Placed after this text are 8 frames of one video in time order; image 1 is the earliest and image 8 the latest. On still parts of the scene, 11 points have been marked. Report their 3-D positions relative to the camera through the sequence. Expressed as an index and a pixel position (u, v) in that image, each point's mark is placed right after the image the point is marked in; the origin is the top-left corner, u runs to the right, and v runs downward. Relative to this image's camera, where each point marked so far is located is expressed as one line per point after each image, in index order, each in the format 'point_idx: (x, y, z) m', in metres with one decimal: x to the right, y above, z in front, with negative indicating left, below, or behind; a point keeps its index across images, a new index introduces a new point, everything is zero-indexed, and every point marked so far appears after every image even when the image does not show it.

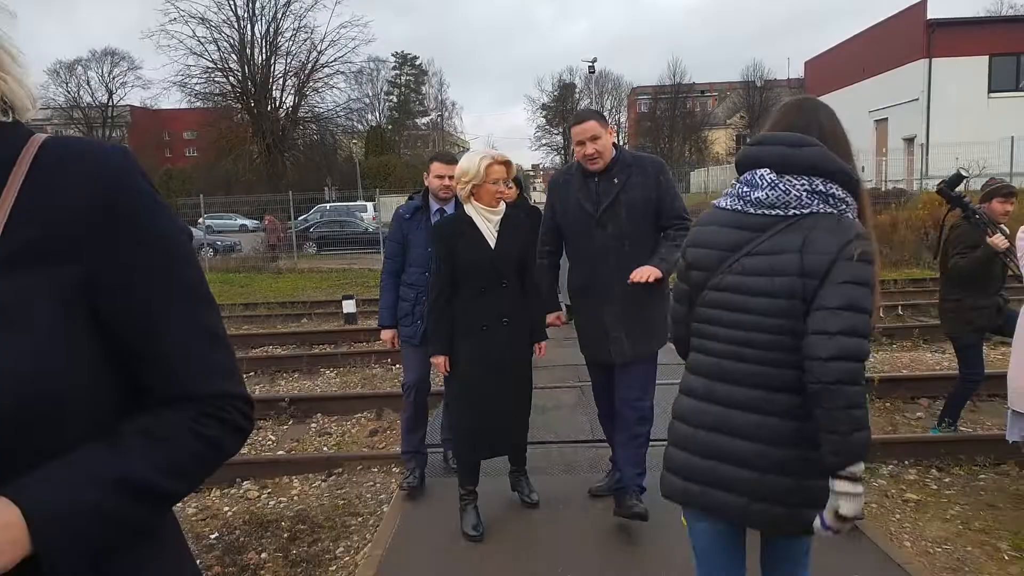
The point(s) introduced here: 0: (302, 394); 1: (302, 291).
0: (-1.7, -0.9, +6.7) m
1: (-4.0, -0.1, +16.0) m
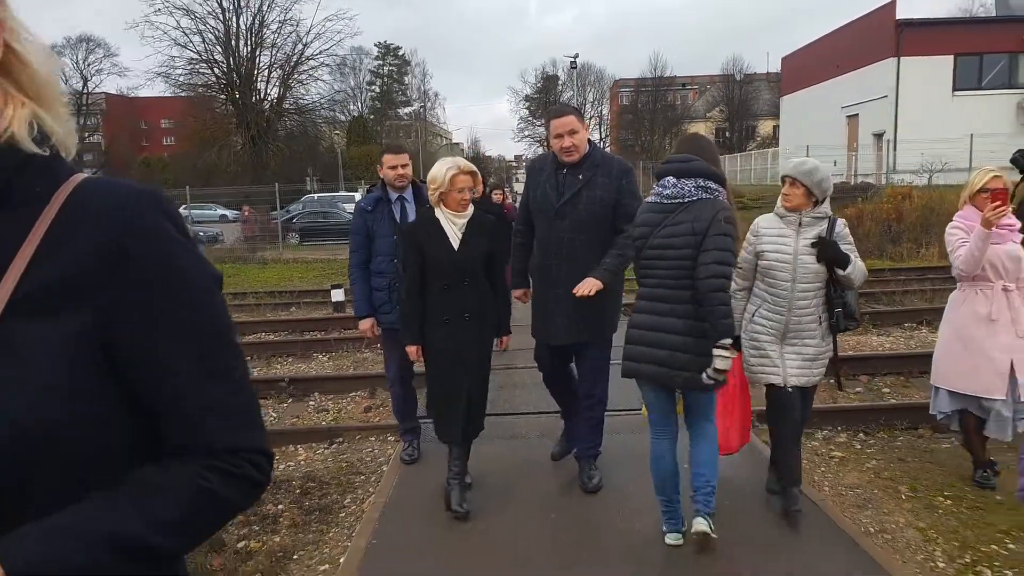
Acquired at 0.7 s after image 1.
0: (-1.8, -0.8, +7.3) m
1: (-4.4, +0.1, +16.5) m
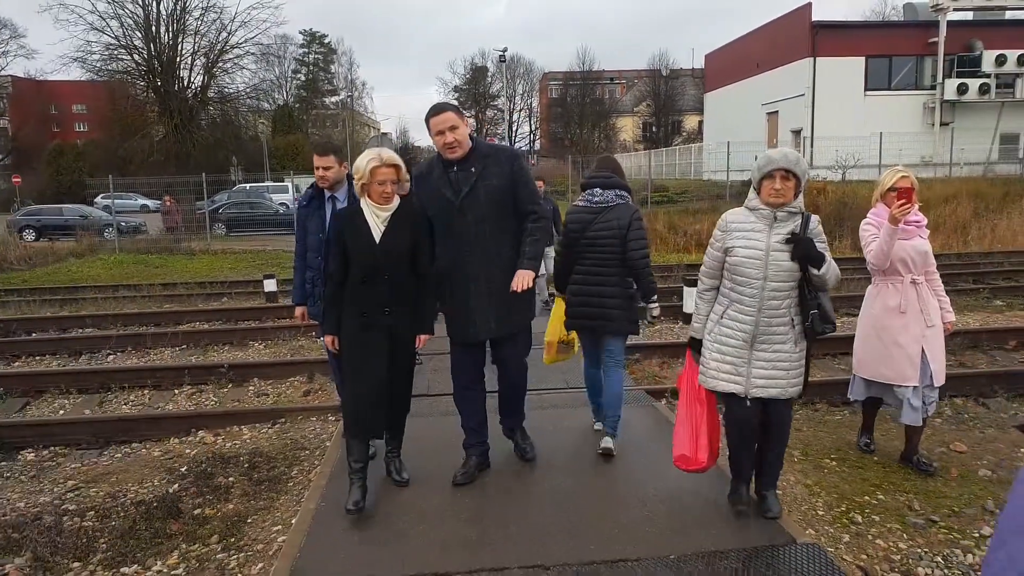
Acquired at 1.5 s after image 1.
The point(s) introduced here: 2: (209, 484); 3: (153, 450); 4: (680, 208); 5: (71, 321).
0: (-2.4, -0.7, +7.5) m
1: (-5.8, +0.3, +16.4) m
2: (-1.6, -1.1, +4.5) m
3: (-2.2, -1.0, +5.3) m
4: (+3.9, +1.8, +19.1) m
5: (-5.3, -0.4, +10.1) m
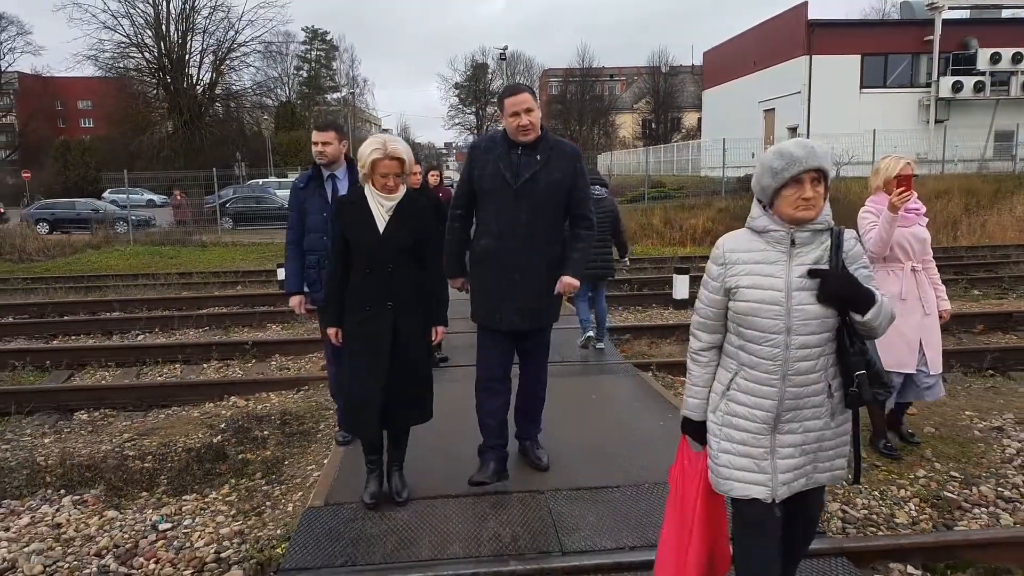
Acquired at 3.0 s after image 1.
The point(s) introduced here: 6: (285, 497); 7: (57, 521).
0: (-2.4, -0.5, +8.1) m
1: (-5.7, +0.5, +17.1) m
2: (-1.6, -0.9, +5.2) m
3: (-2.2, -0.9, +5.9) m
4: (+3.9, +2.0, +19.7) m
5: (-5.3, -0.2, +10.8) m
6: (-1.1, -1.0, +4.1) m
7: (-2.1, -1.1, +3.9) m
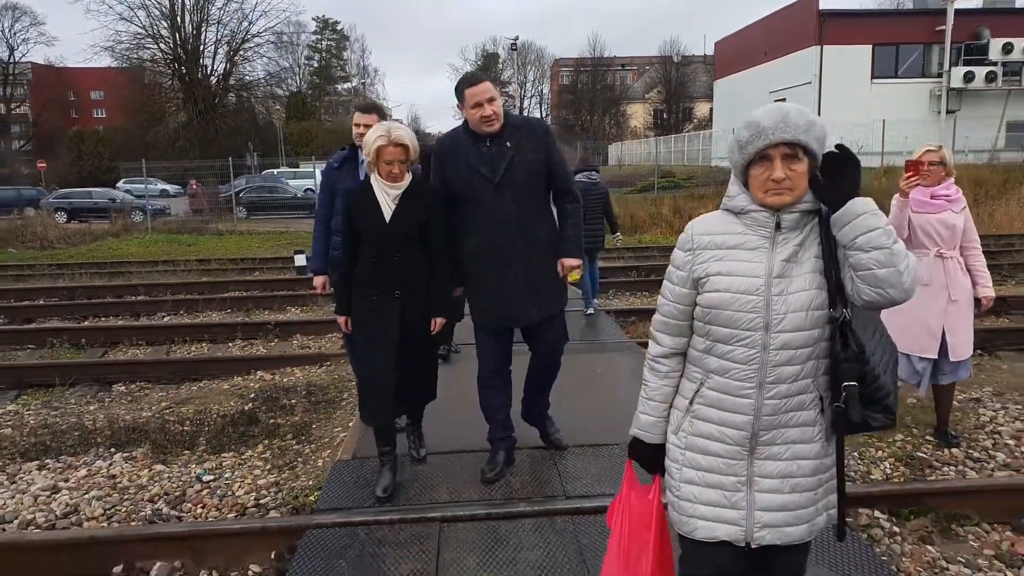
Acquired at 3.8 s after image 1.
0: (-2.3, -0.3, +8.5) m
1: (-5.5, +0.8, +17.5) m
2: (-1.6, -0.8, +5.6) m
3: (-2.1, -0.7, +6.3) m
4: (+4.2, +2.3, +20.0) m
5: (-5.2, 0.0, +11.2) m
6: (-1.1, -0.9, +4.5) m
7: (-2.1, -1.0, +4.3) m
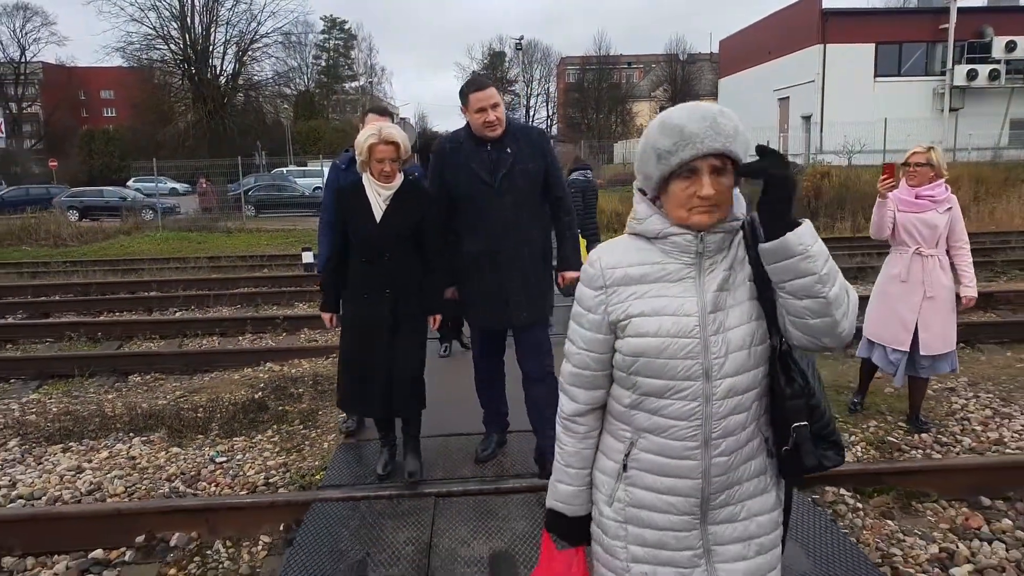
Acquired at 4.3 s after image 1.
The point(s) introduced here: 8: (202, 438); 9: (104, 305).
0: (-2.3, -0.3, +8.8) m
1: (-5.5, +0.9, +17.8) m
2: (-1.6, -0.7, +5.9) m
3: (-2.2, -0.7, +6.6) m
4: (+4.3, +2.4, +20.3) m
5: (-5.1, 0.0, +11.6) m
6: (-1.1, -0.9, +4.8) m
7: (-2.1, -0.9, +4.6) m
8: (-1.8, -0.9, +4.9) m
9: (-5.0, -0.2, +10.1) m
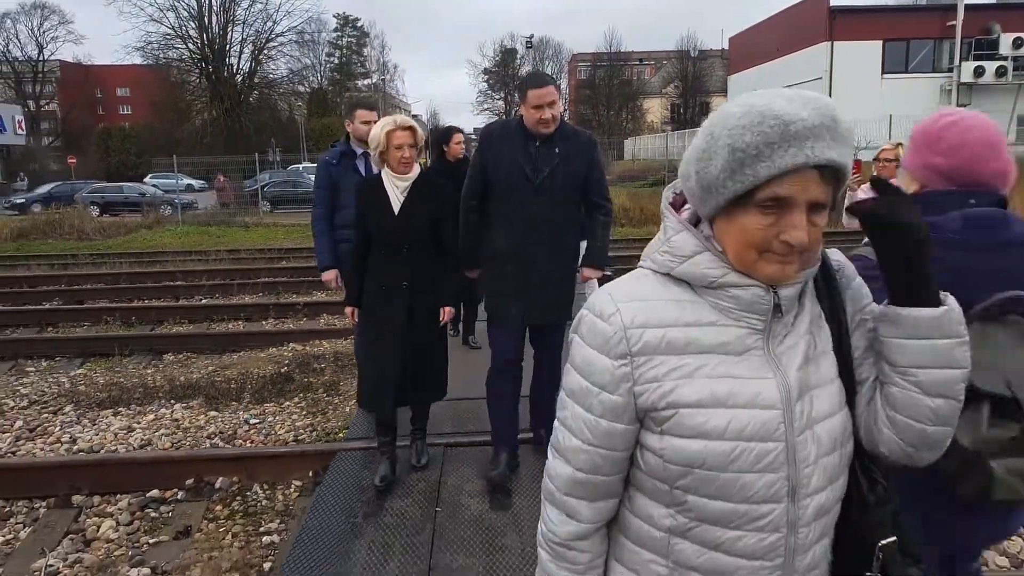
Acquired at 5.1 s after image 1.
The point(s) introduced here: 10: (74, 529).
0: (-2.3, -0.1, +9.4) m
1: (-5.3, +1.0, +18.5) m
2: (-1.6, -0.6, +6.4) m
3: (-2.1, -0.6, +7.2) m
4: (+4.5, +2.5, +20.7) m
5: (-5.0, +0.2, +12.2) m
6: (-1.1, -0.7, +5.3) m
7: (-2.1, -0.8, +5.2) m
8: (-1.8, -0.8, +5.5) m
9: (-4.9, -0.1, +10.7) m
10: (-2.0, -1.1, +3.8) m
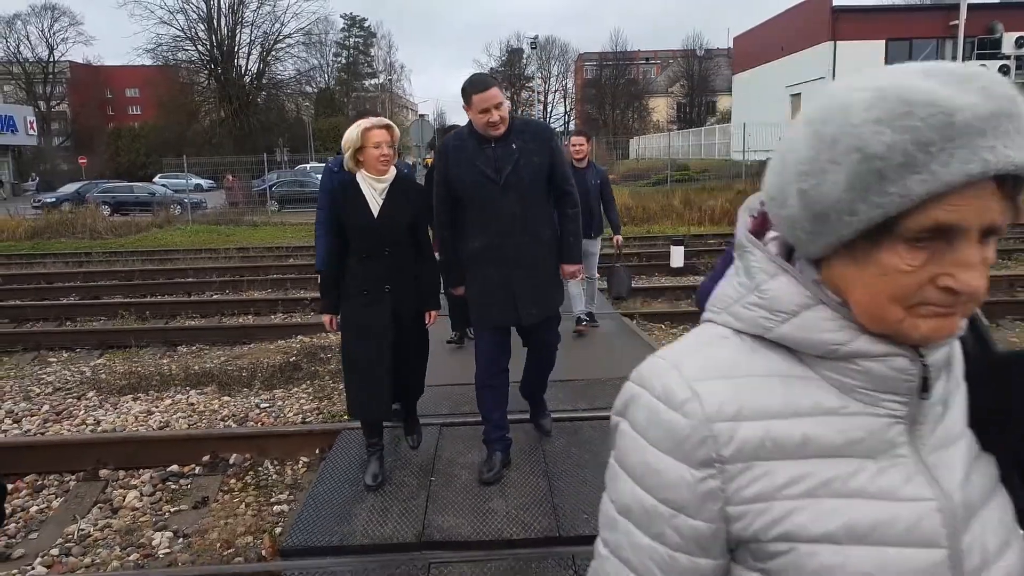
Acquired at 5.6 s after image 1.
0: (-2.3, -0.1, +9.8) m
1: (-5.2, +1.1, +18.8) m
2: (-1.6, -0.6, +6.8) m
3: (-2.1, -0.5, +7.6) m
4: (+4.6, +2.6, +21.0) m
5: (-5.0, +0.2, +12.5) m
6: (-1.1, -0.7, +5.7) m
7: (-2.1, -0.8, +5.6) m
8: (-1.9, -0.7, +5.8) m
9: (-4.9, 0.0, +11.1) m
10: (-2.1, -1.1, +4.2) m
